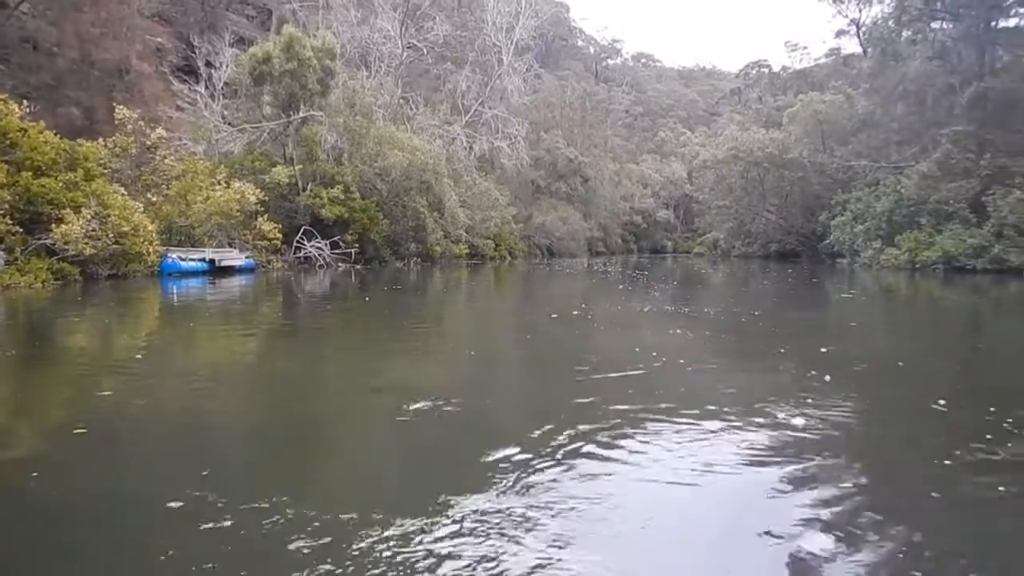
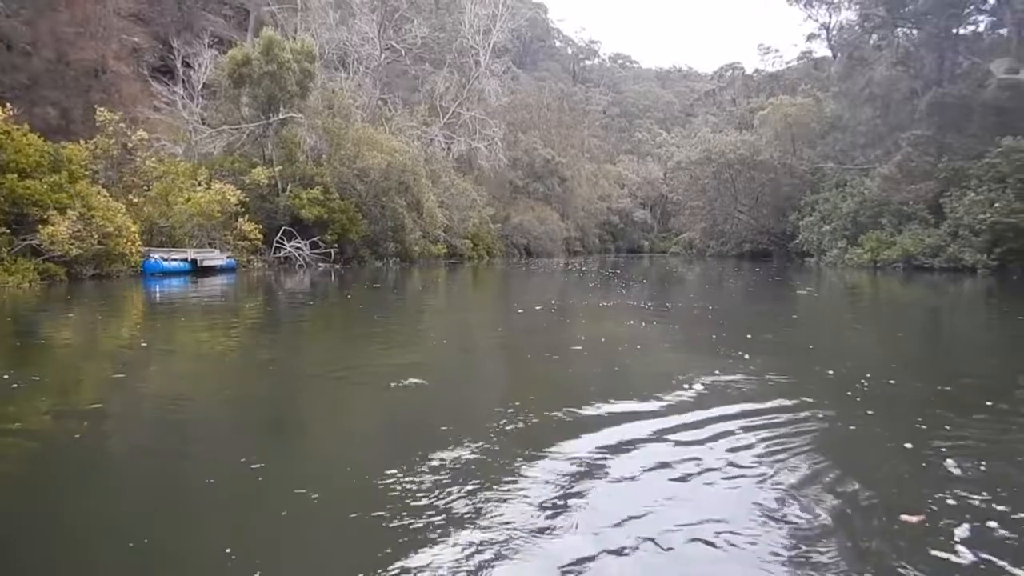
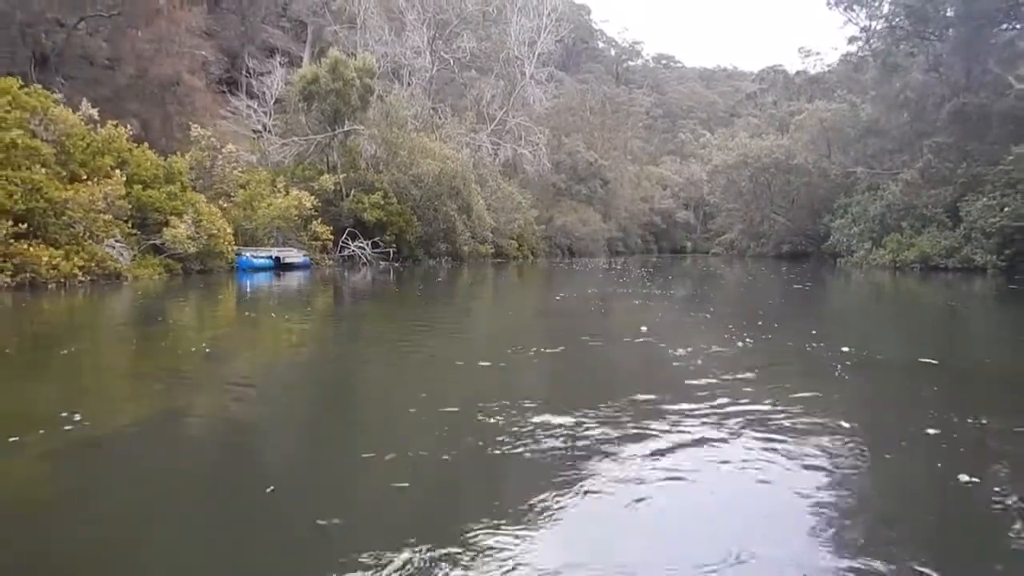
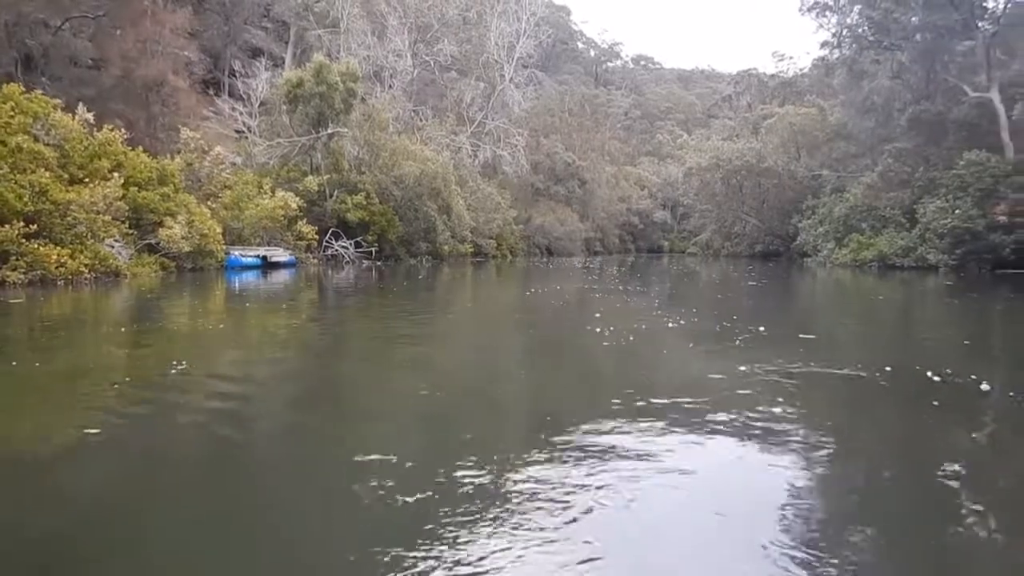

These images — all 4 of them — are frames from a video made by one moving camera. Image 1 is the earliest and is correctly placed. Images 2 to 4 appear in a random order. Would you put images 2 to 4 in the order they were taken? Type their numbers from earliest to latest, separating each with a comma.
2, 3, 4
